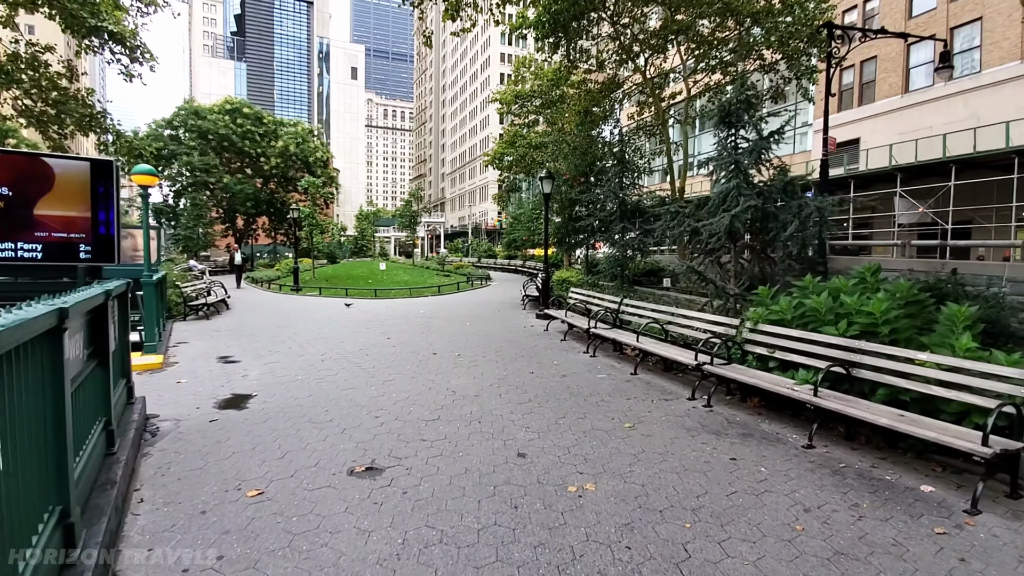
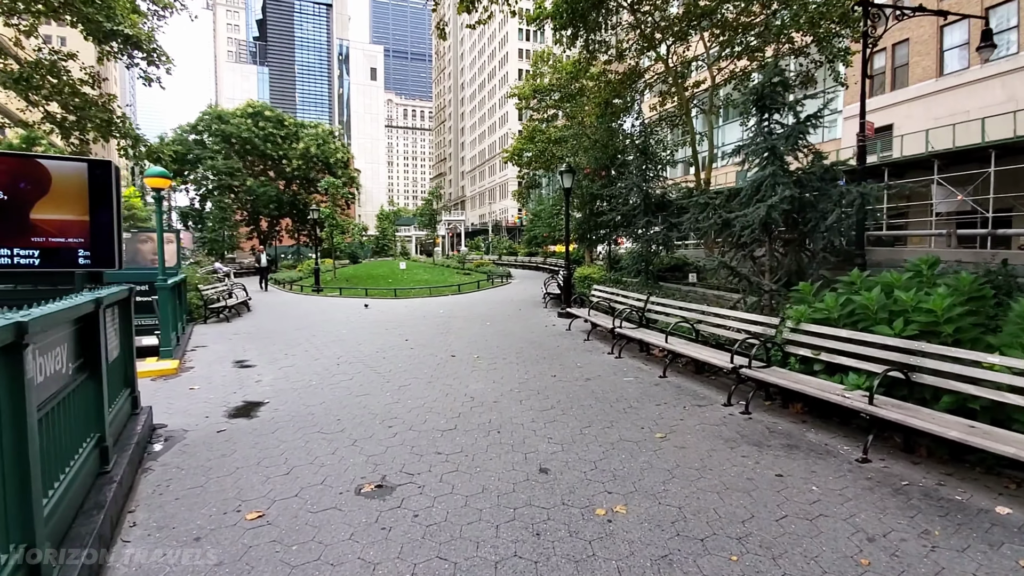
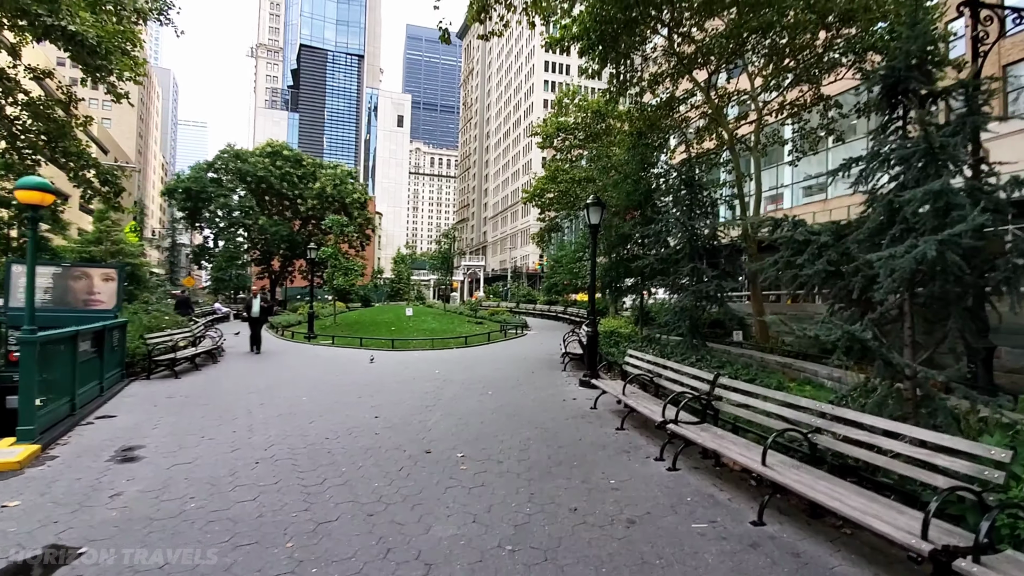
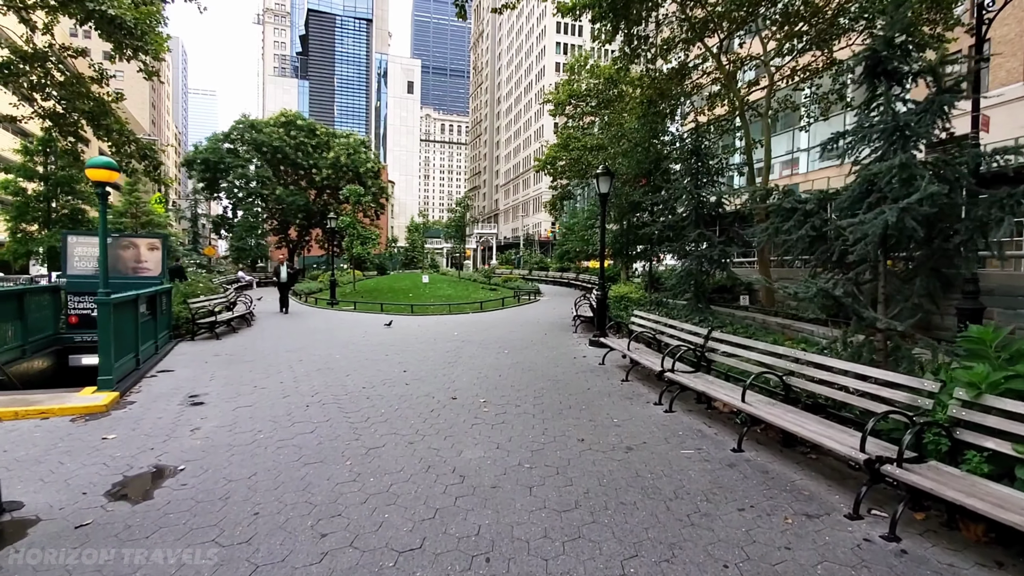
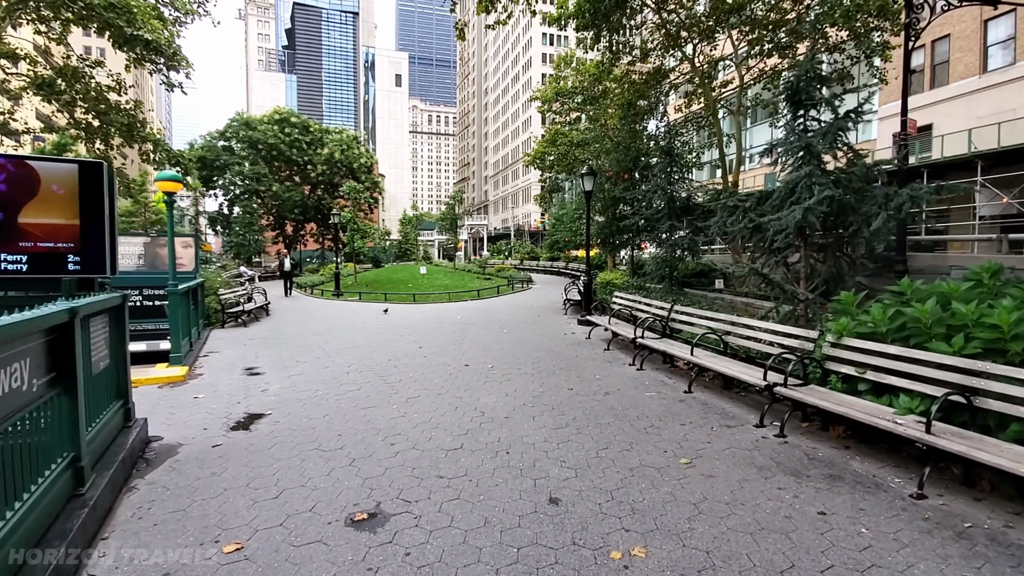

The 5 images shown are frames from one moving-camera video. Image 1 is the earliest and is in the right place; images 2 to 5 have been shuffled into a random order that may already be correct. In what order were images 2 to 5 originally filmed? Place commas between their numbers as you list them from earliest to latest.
2, 5, 4, 3
